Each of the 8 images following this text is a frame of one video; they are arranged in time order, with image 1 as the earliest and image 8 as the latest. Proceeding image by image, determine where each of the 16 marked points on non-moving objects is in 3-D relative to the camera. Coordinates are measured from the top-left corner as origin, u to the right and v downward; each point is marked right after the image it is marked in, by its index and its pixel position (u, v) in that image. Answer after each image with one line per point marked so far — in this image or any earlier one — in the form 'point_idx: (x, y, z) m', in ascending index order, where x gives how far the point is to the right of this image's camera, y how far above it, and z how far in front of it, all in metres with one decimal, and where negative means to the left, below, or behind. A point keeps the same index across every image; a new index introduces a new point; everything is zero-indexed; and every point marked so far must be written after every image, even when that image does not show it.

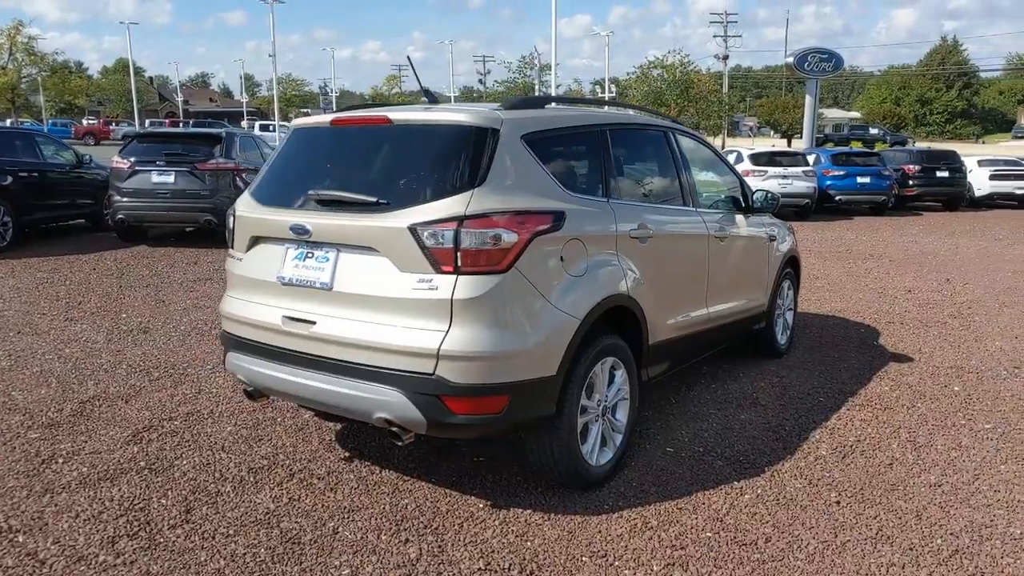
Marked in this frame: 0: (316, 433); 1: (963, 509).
0: (-1.2, -0.9, +4.6) m
1: (+2.2, -1.0, +3.7) m
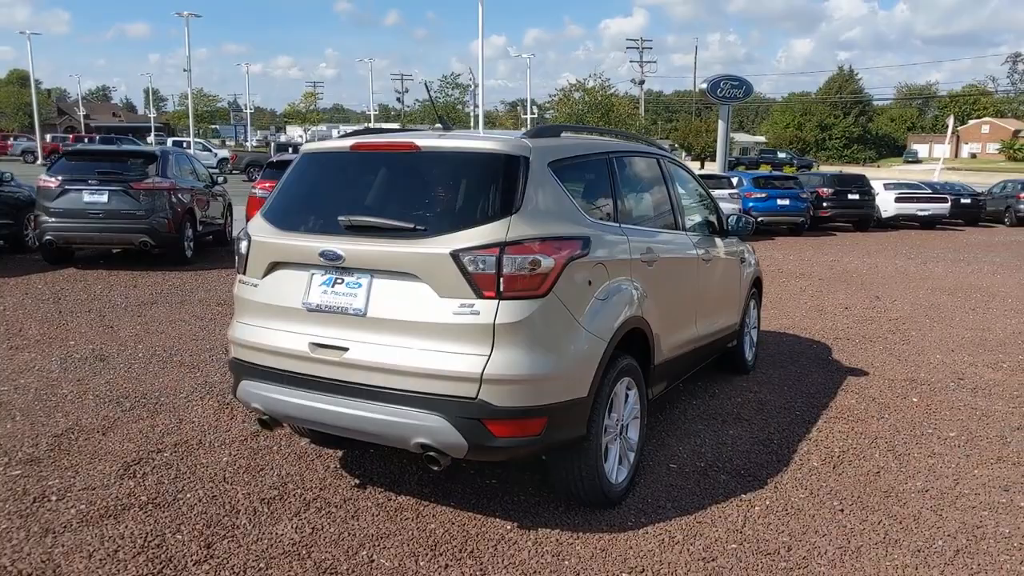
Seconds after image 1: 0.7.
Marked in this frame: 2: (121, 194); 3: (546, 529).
0: (-1.1, -1.0, +4.6) m
1: (+2.3, -1.1, +4.0) m
2: (-5.6, +1.4, +11.2) m
3: (+0.2, -1.2, +3.7) m
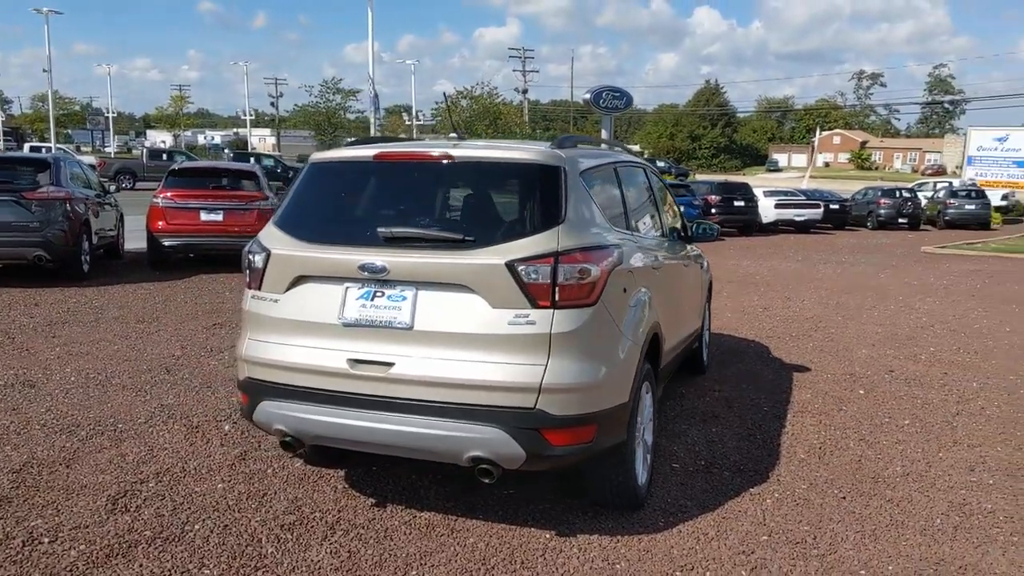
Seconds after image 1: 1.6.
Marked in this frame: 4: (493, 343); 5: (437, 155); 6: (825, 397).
0: (-1.1, -1.1, +4.4) m
1: (+2.4, -1.1, +4.4) m
2: (-6.6, +1.1, +10.3) m
3: (+0.4, -1.2, +3.8) m
4: (-0.1, -0.2, +3.3) m
5: (-0.3, +0.6, +3.7) m
6: (+2.5, -0.9, +6.2) m
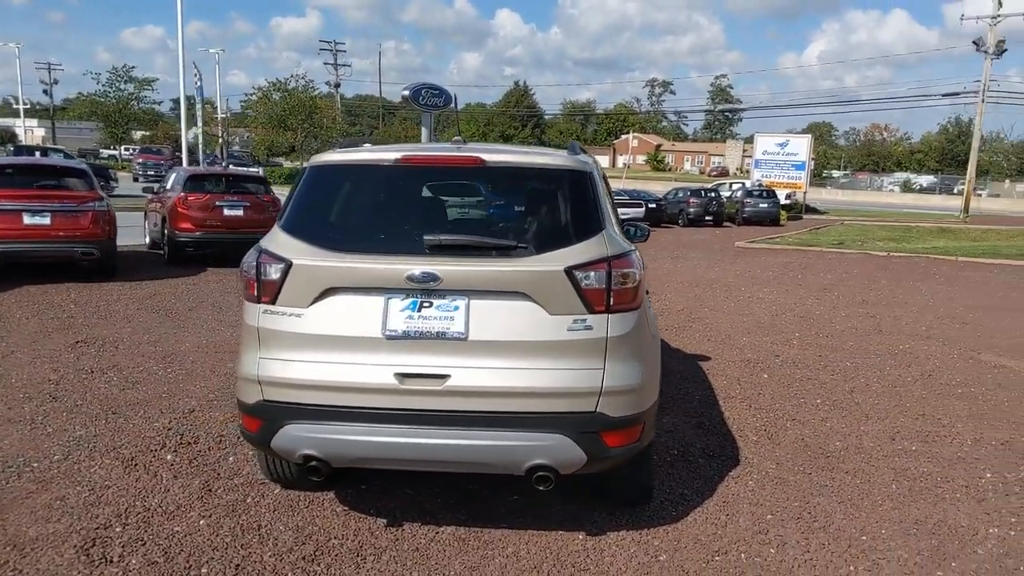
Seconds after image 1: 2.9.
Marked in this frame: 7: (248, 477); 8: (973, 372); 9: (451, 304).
0: (-1.0, -1.1, +4.1) m
1: (+2.3, -1.1, +5.0) m
2: (-7.9, +0.9, +8.4) m
3: (+0.5, -1.2, +3.9) m
4: (+0.2, -0.3, +3.3) m
5: (-0.2, +0.6, +3.6) m
6: (+2.0, -0.8, +6.8) m
7: (-1.5, -1.1, +4.5) m
8: (+4.4, -0.8, +7.4) m
9: (-0.3, -0.1, +3.3) m
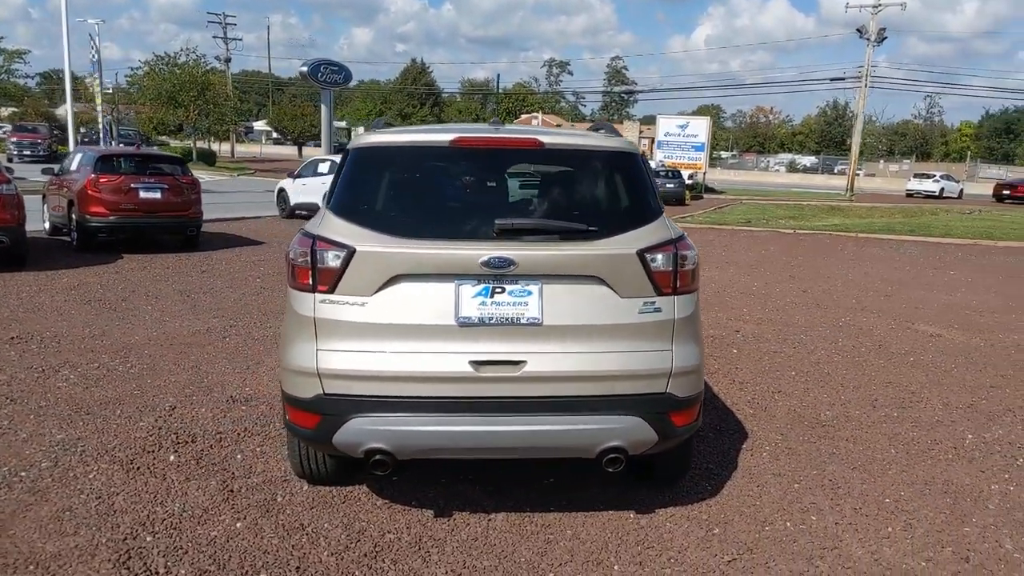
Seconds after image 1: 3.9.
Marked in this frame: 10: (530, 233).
0: (-0.8, -1.1, +4.0) m
1: (+2.4, -0.9, +5.3) m
2: (-8.2, +0.9, +7.3) m
3: (+0.8, -1.1, +3.9) m
4: (+0.5, -0.2, +3.3) m
5: (+0.1, +0.7, +3.6) m
6: (+1.8, -0.6, +7.0) m
7: (-1.3, -1.0, +4.3) m
8: (+4.1, -0.5, +8.0) m
9: (0.0, 0.0, +3.3) m
10: (+0.1, +0.2, +3.3) m
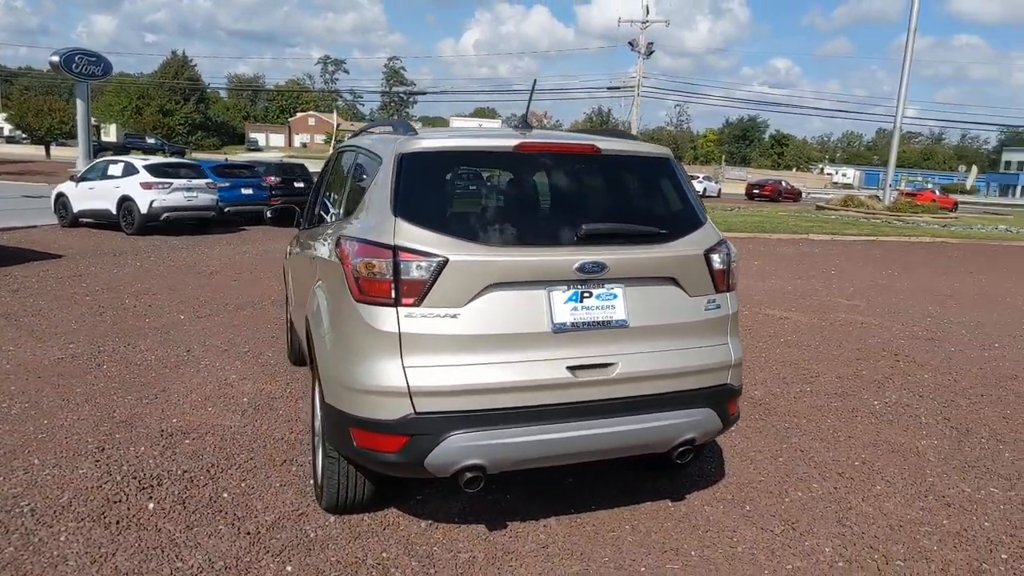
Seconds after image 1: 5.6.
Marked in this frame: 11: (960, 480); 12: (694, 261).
0: (-0.5, -1.1, +3.8) m
1: (+2.1, -0.9, +5.9) m
2: (-8.7, +0.5, +4.8) m
3: (+0.9, -1.1, +4.2) m
4: (+0.8, -0.2, +3.5) m
5: (+0.3, +0.7, +3.6) m
6: (+1.1, -0.6, +7.4) m
7: (-1.2, -1.1, +3.9) m
8: (+3.0, -0.4, +9.0) m
9: (+0.4, 0.0, +3.3) m
10: (+0.4, +0.2, +3.3) m
11: (+2.6, -1.1, +4.5) m
12: (+0.8, +0.1, +3.5) m
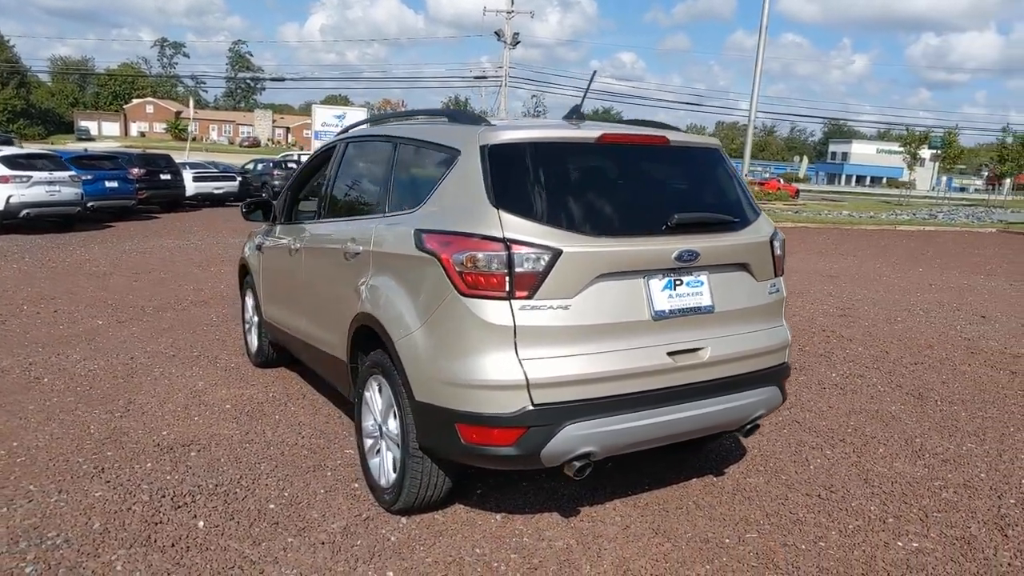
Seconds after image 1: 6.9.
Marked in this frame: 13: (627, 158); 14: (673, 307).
0: (-0.2, -1.1, +3.7) m
1: (+2.1, -0.7, +6.3) m
2: (-8.4, +0.2, +3.2) m
3: (+1.2, -1.0, +4.4) m
4: (+1.2, -0.1, +3.7) m
5: (+0.6, +0.7, +3.7) m
6: (+0.7, -0.5, +7.6) m
7: (-0.8, -1.1, +3.8) m
8: (+2.3, -0.2, +9.5) m
9: (+0.8, 0.0, +3.4) m
10: (+0.8, +0.3, +3.5) m
11: (+2.7, -1.0, +5.0) m
12: (+1.2, +0.2, +3.7) m
13: (+0.5, +0.6, +3.6) m
14: (+0.7, -0.1, +3.3) m
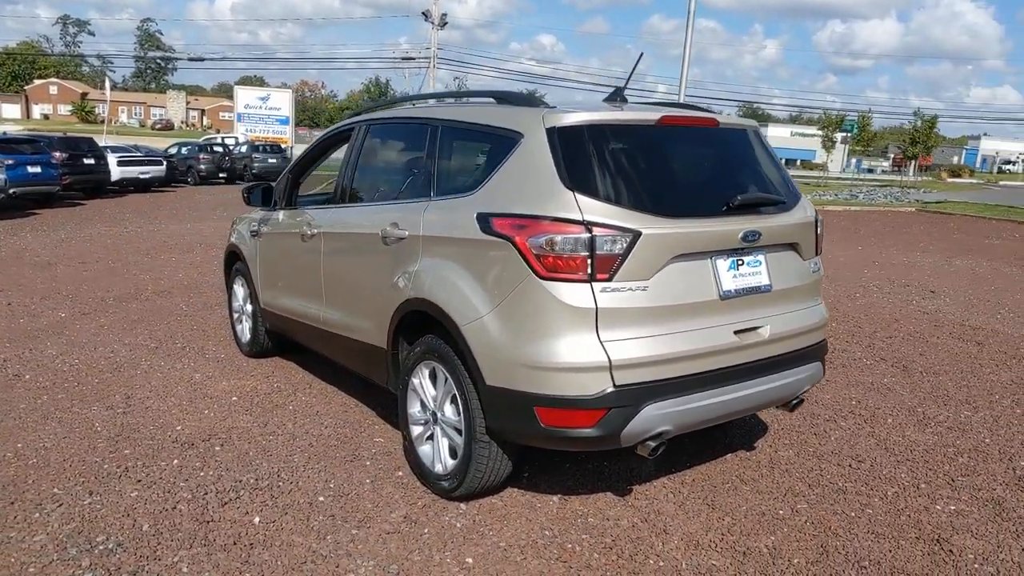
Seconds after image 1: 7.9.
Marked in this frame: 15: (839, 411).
0: (+0.1, -1.0, +3.7) m
1: (+2.1, -0.6, +6.5) m
2: (-8.1, +0.2, +2.4) m
3: (+1.4, -0.9, +4.5) m
4: (+1.4, 0.0, +3.8) m
5: (+0.9, +0.8, +3.7) m
6: (+0.6, -0.3, +7.6) m
7: (-0.5, -1.0, +3.7) m
8: (+2.0, 0.0, +9.7) m
9: (+1.1, +0.1, +3.5) m
10: (+1.1, +0.4, +3.6) m
11: (+2.9, -0.8, +5.3) m
12: (+1.4, +0.3, +3.8) m
13: (+0.8, +0.7, +3.6) m
14: (+1.0, 0.0, +3.4) m
15: (+2.2, -0.8, +5.2) m
